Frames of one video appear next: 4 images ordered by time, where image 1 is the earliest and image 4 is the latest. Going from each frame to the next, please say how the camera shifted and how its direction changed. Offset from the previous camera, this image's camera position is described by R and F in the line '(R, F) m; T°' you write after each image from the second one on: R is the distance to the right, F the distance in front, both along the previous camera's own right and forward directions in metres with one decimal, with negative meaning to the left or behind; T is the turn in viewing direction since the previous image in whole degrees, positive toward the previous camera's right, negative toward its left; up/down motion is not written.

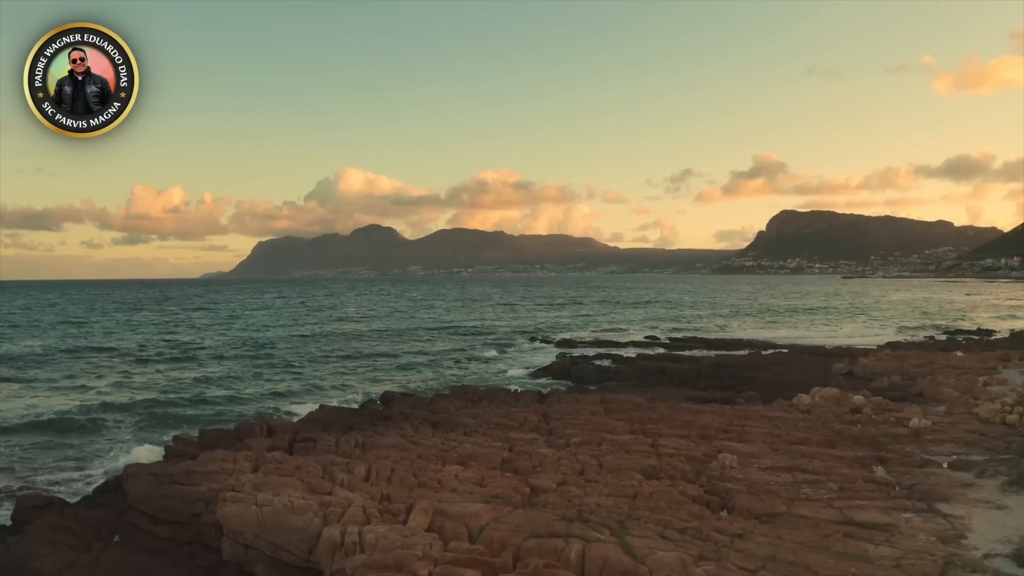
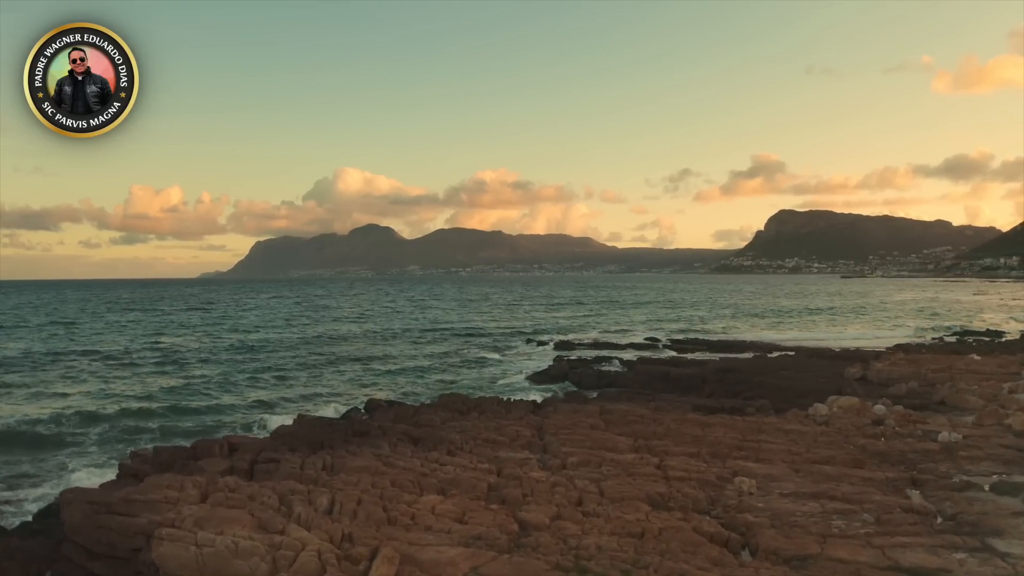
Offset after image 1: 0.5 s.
(0.0, +0.3) m; 0°
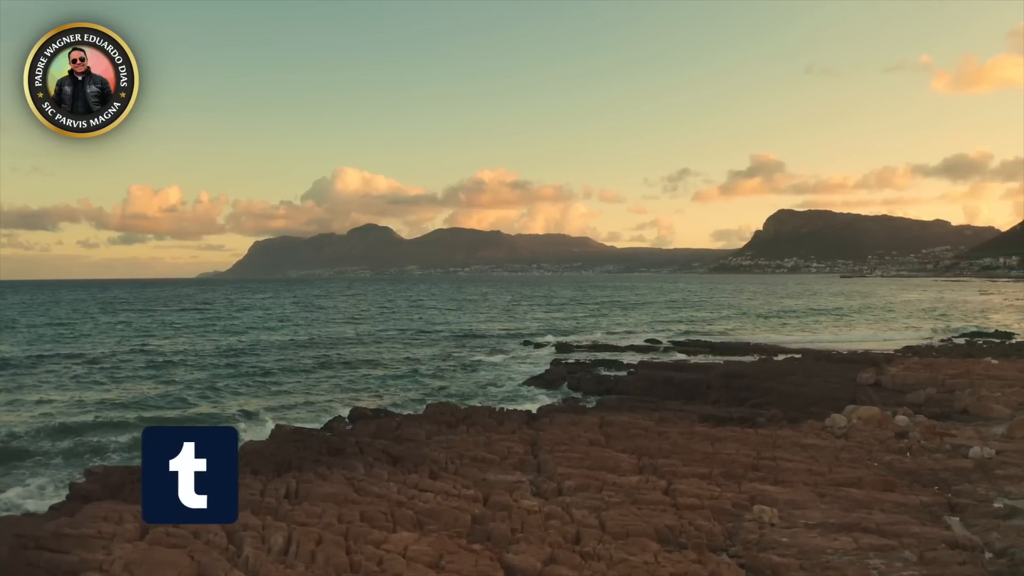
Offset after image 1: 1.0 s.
(0.0, +0.3) m; 0°
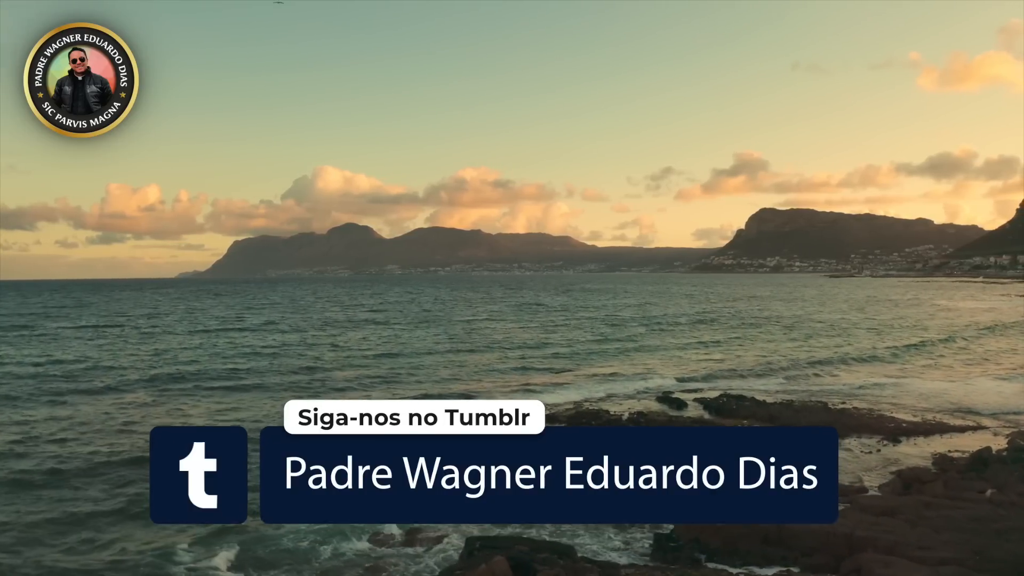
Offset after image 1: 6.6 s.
(-0.1, +3.2) m; +2°
